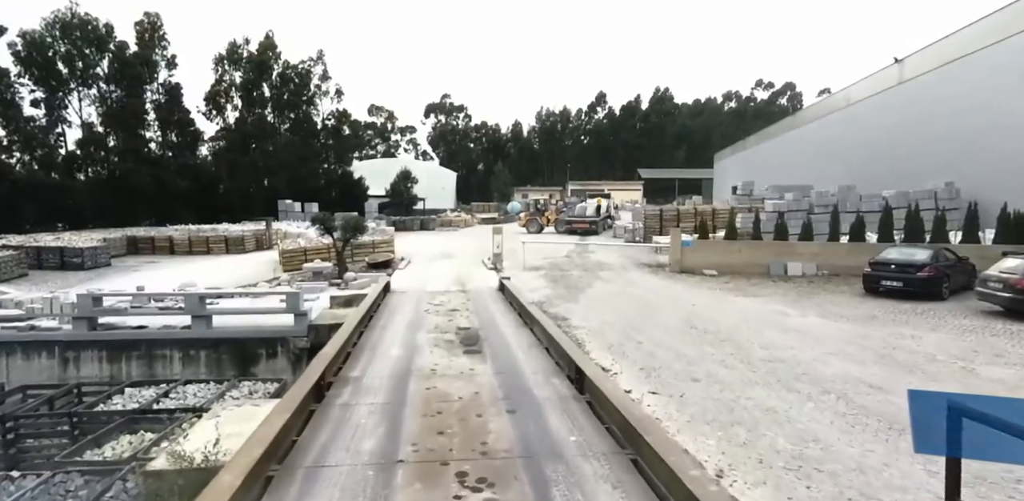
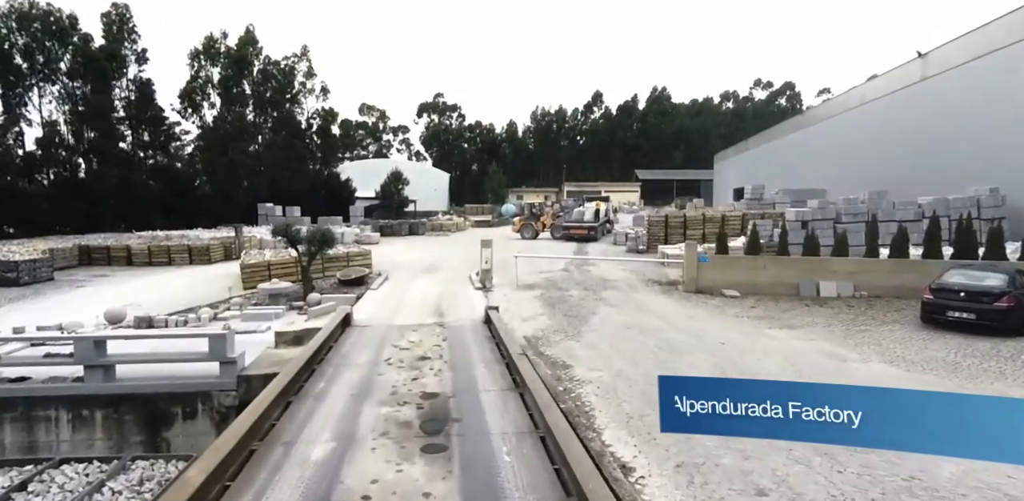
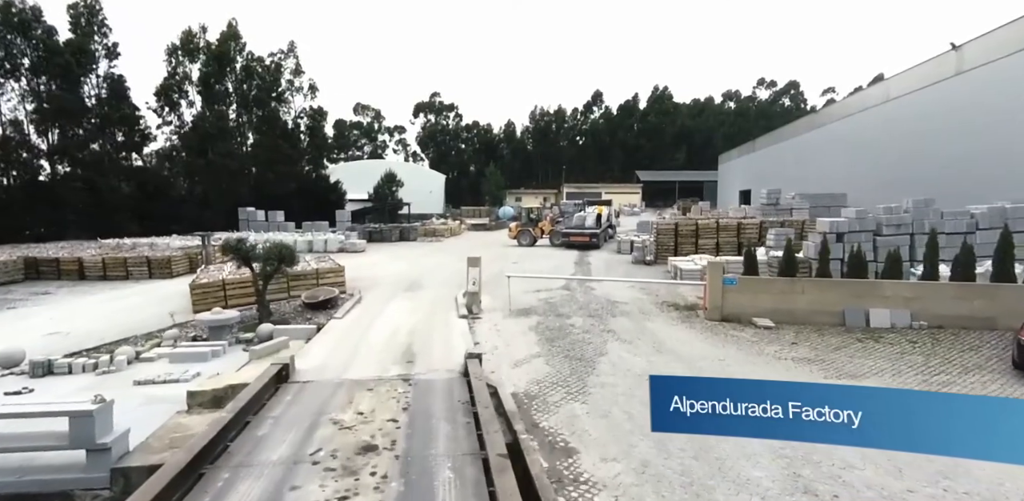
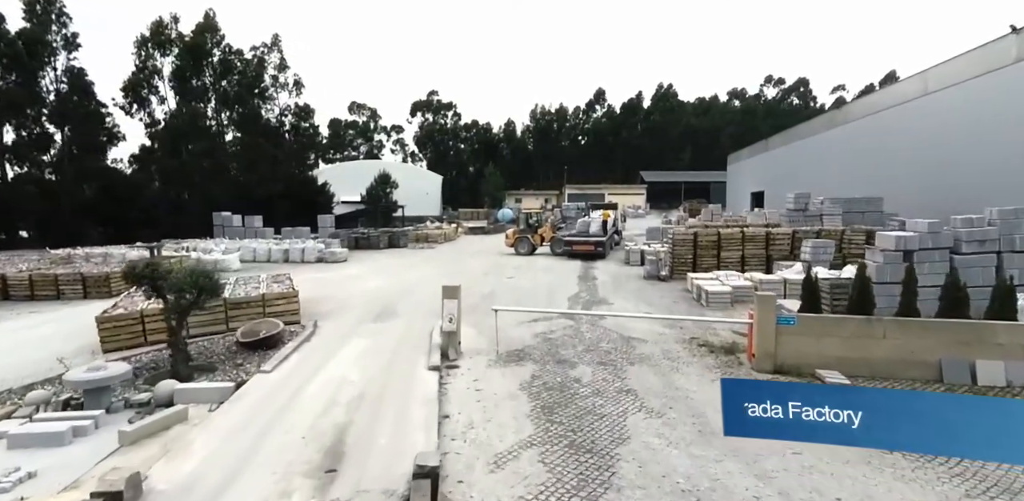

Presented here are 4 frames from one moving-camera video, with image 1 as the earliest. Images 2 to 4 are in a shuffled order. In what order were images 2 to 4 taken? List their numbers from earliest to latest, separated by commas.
2, 3, 4
